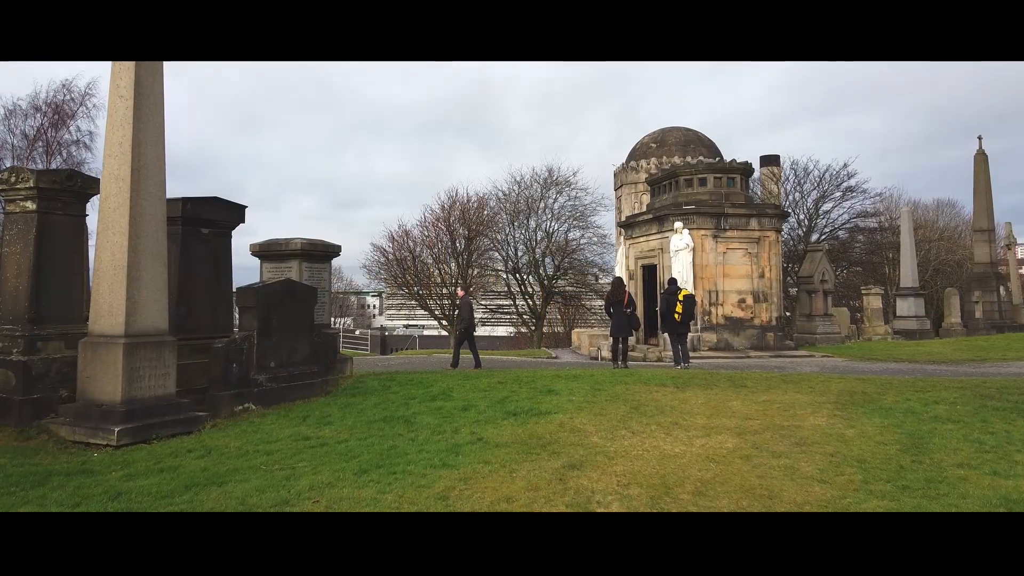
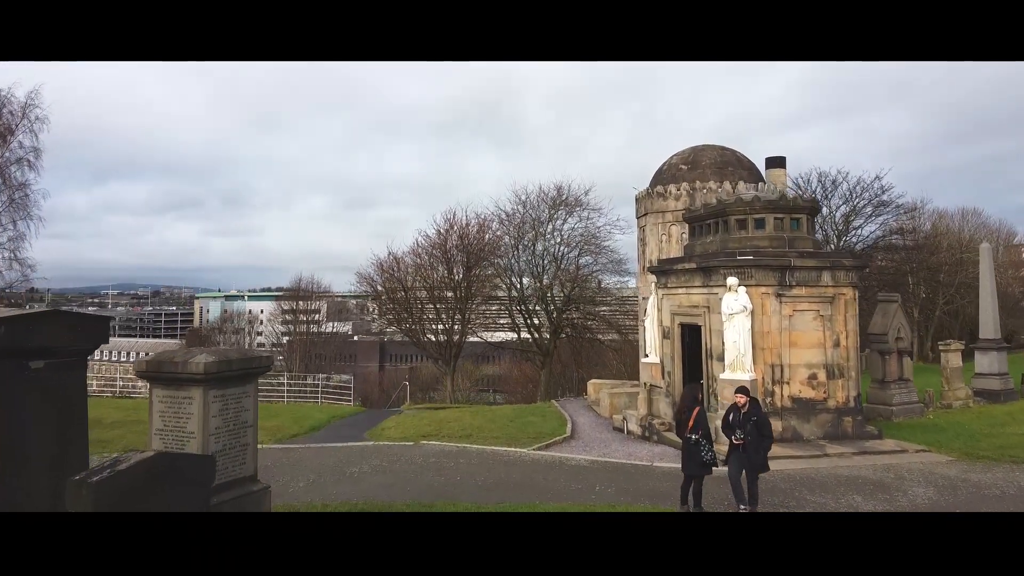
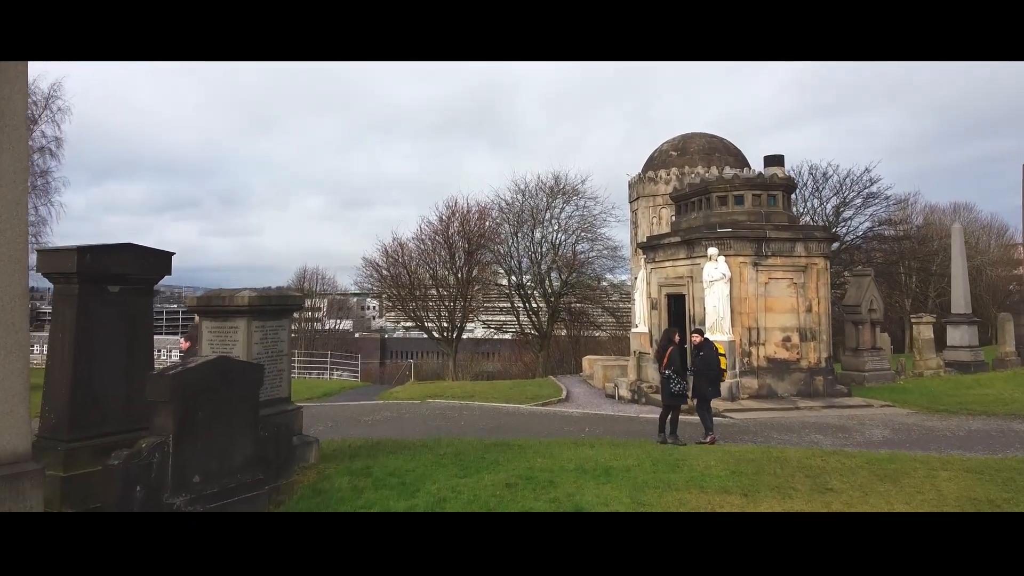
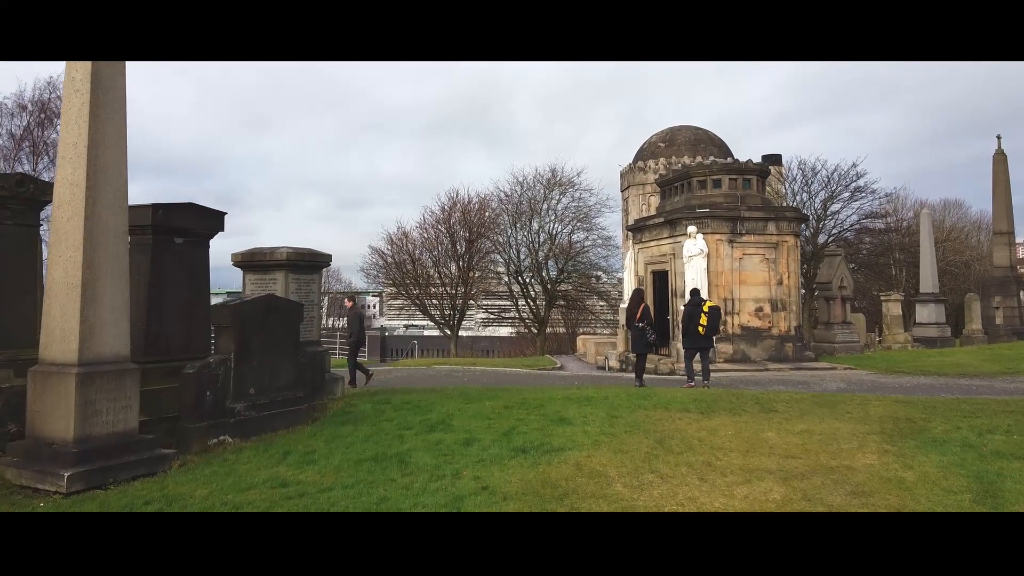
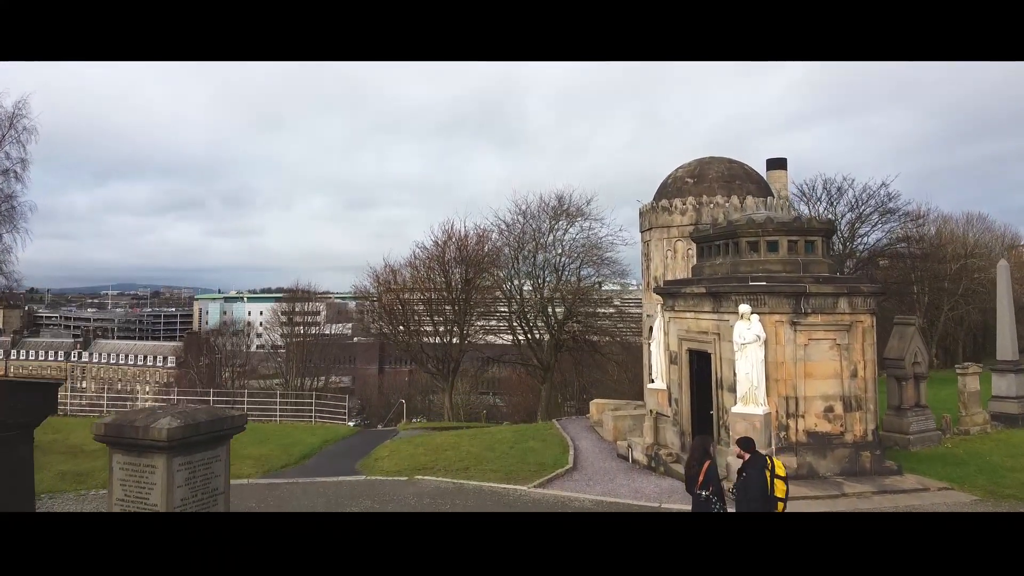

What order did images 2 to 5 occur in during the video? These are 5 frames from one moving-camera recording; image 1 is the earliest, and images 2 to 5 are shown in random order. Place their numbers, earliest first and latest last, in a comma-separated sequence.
4, 3, 2, 5
